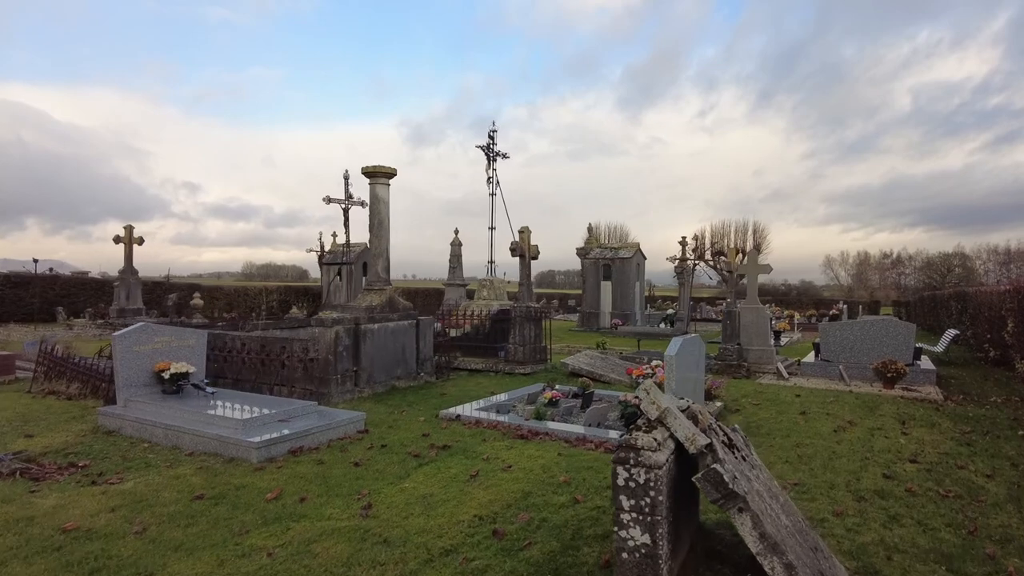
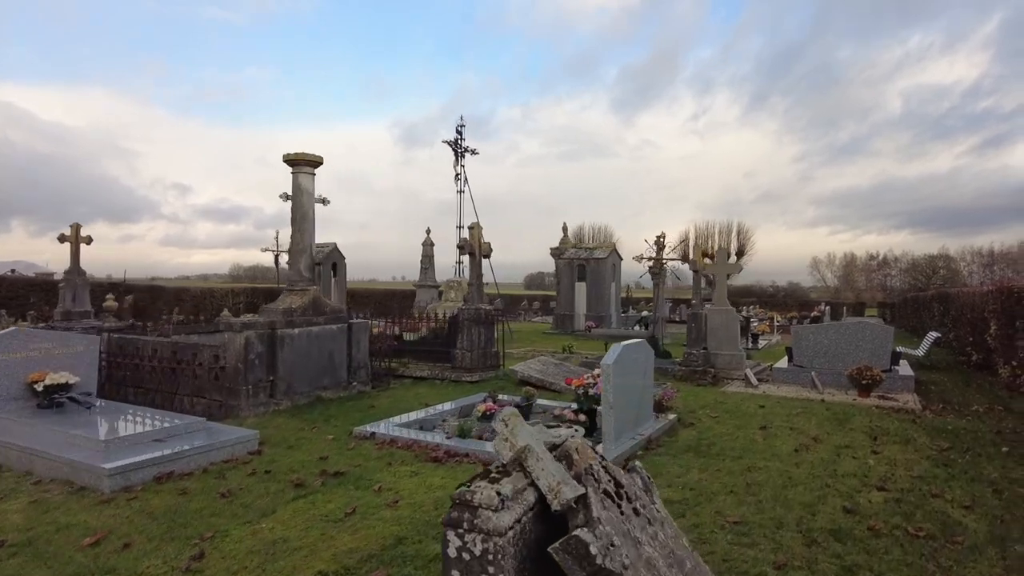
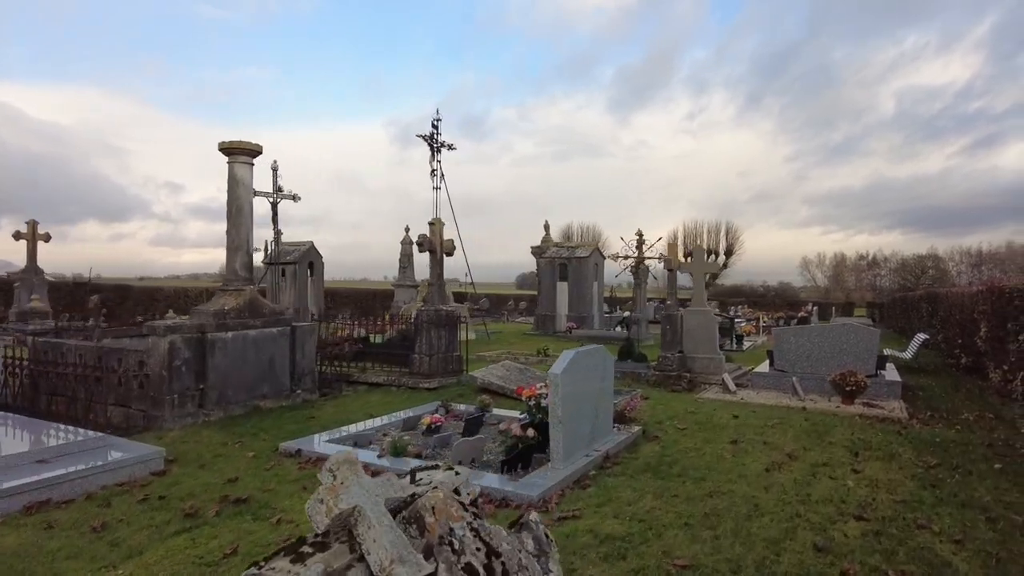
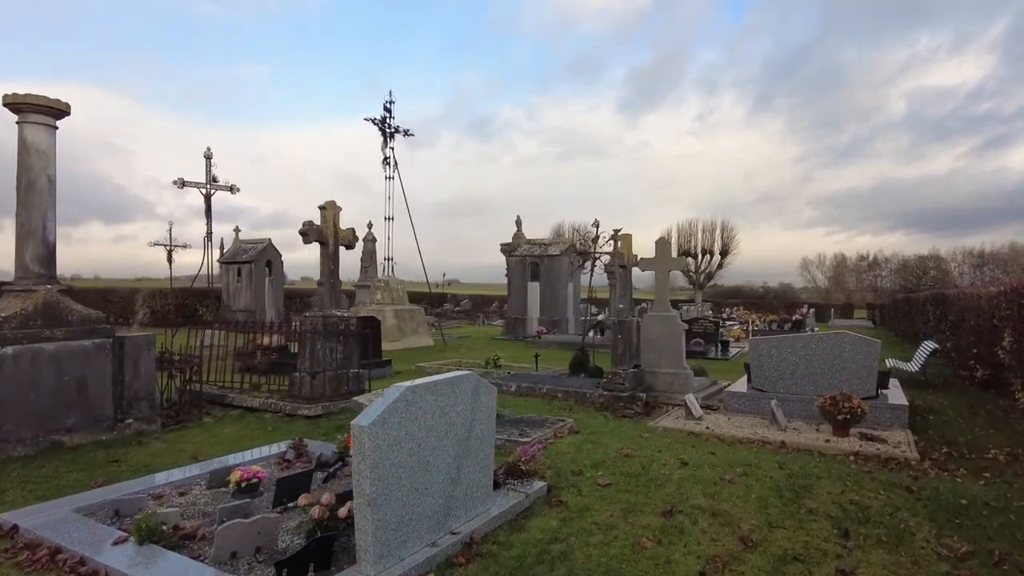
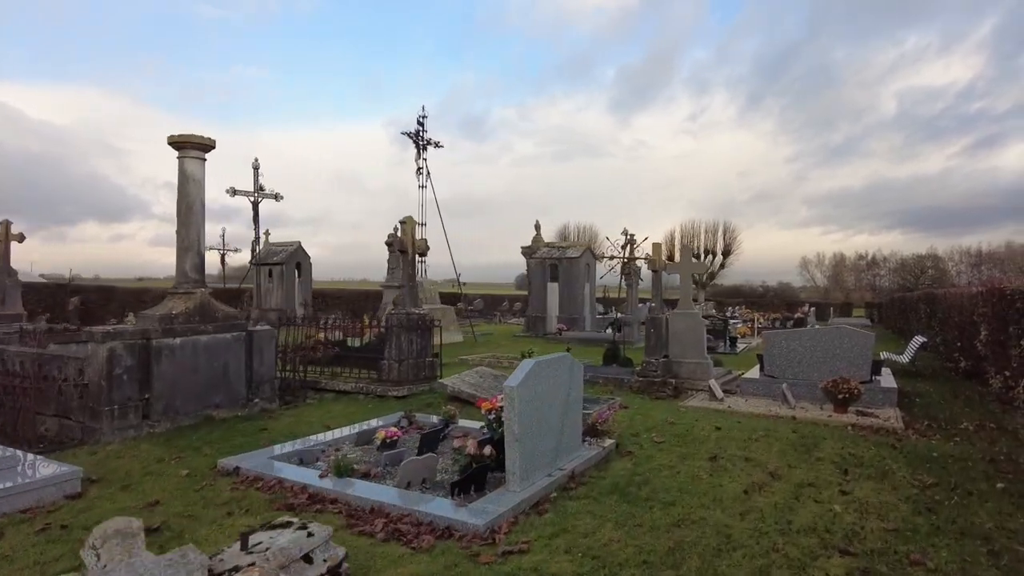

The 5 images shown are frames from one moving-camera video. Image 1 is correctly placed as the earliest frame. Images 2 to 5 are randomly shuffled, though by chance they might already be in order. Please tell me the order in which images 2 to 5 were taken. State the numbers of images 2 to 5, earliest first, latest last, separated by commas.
2, 3, 5, 4
